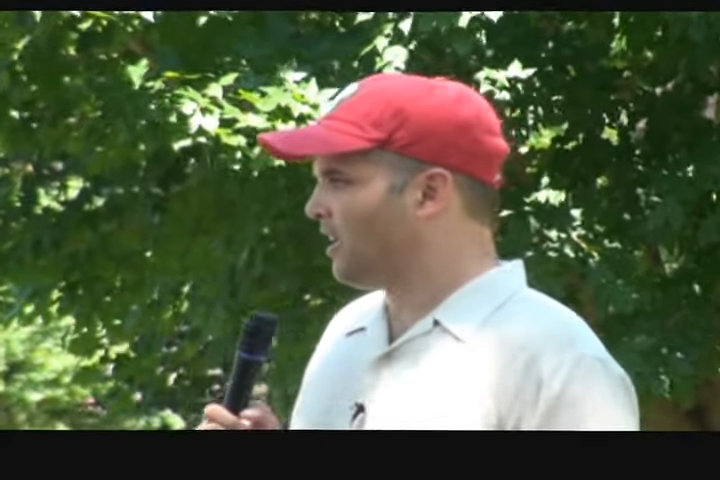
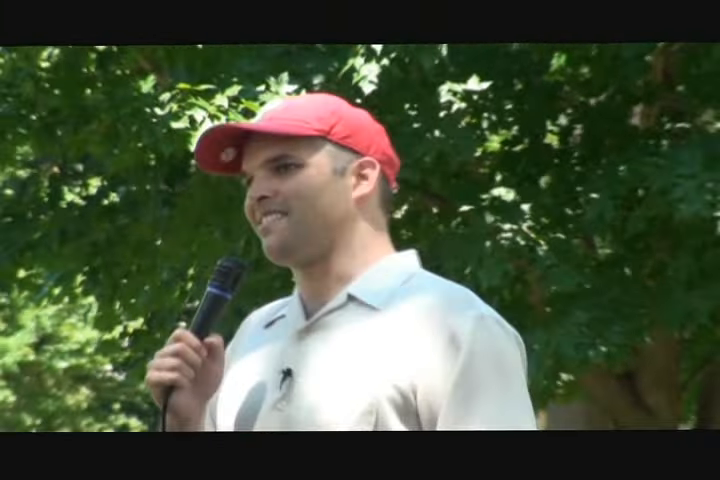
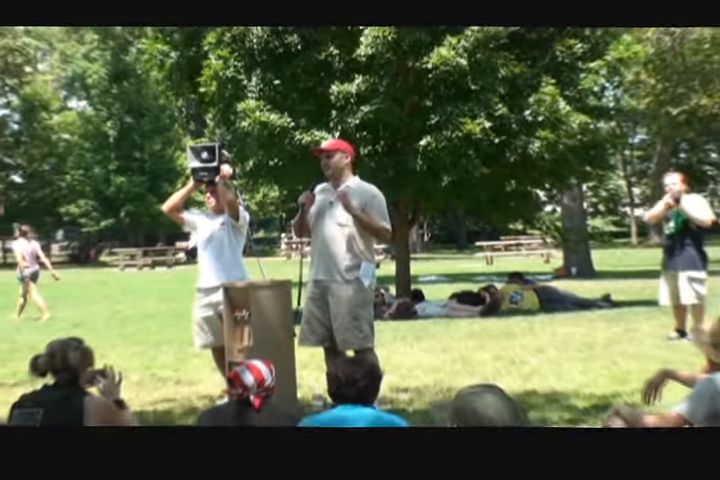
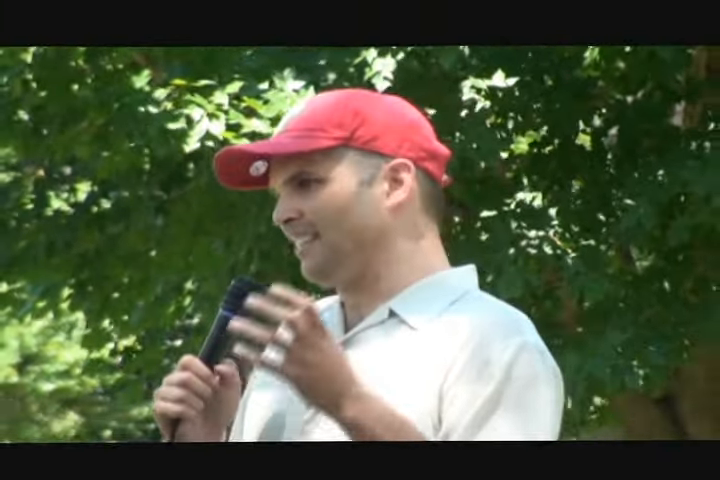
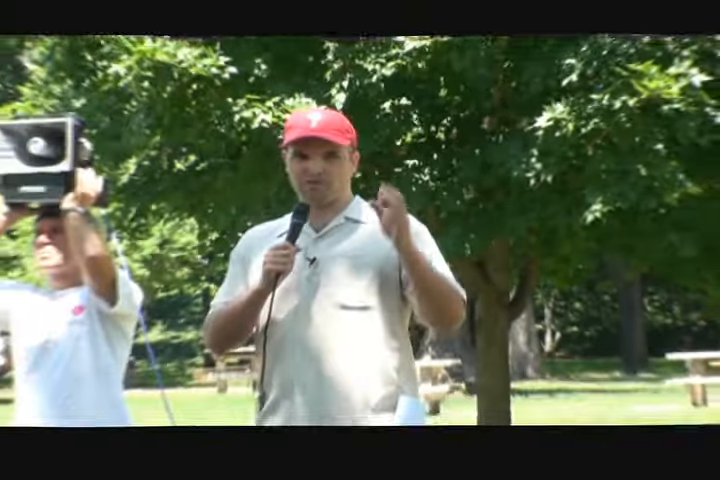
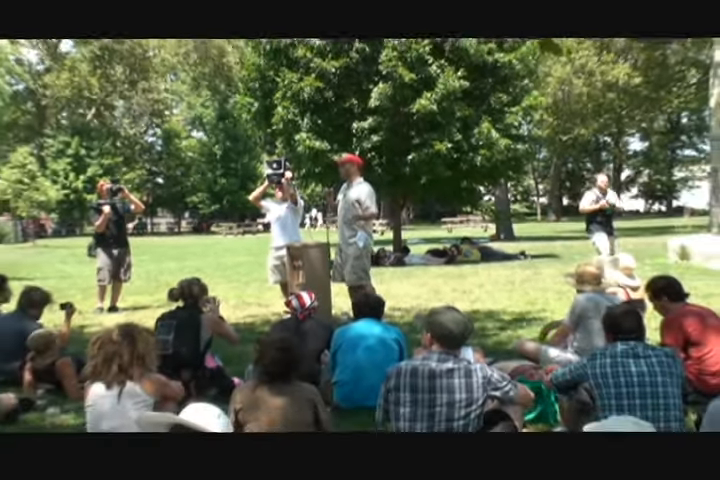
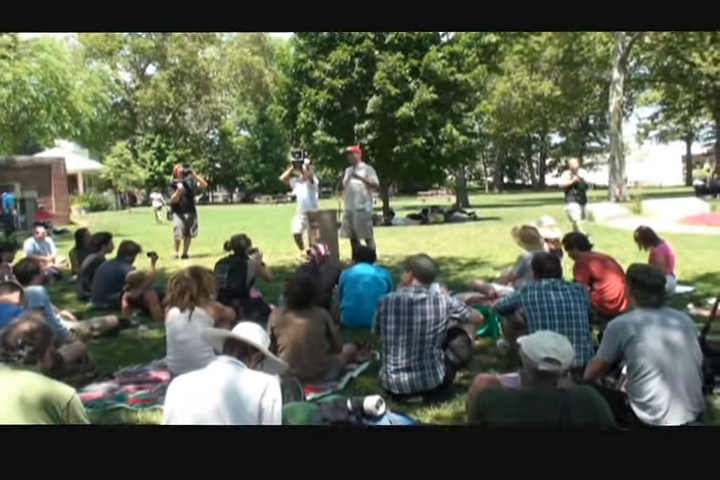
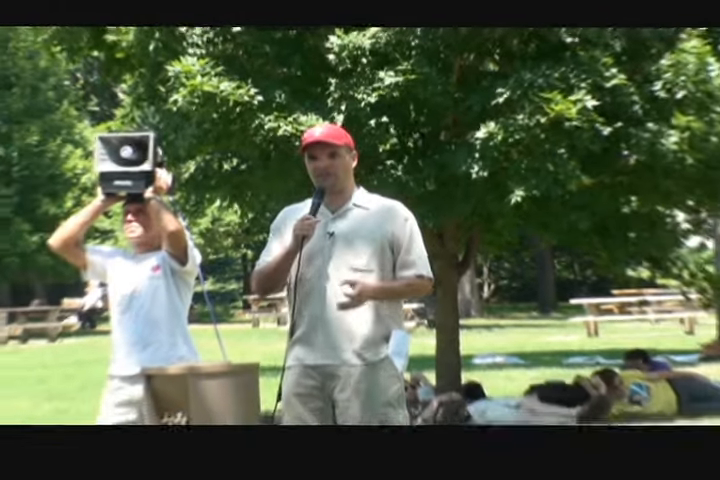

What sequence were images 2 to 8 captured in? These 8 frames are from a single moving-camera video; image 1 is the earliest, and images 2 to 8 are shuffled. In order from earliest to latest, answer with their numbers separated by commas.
4, 2, 5, 8, 3, 6, 7
